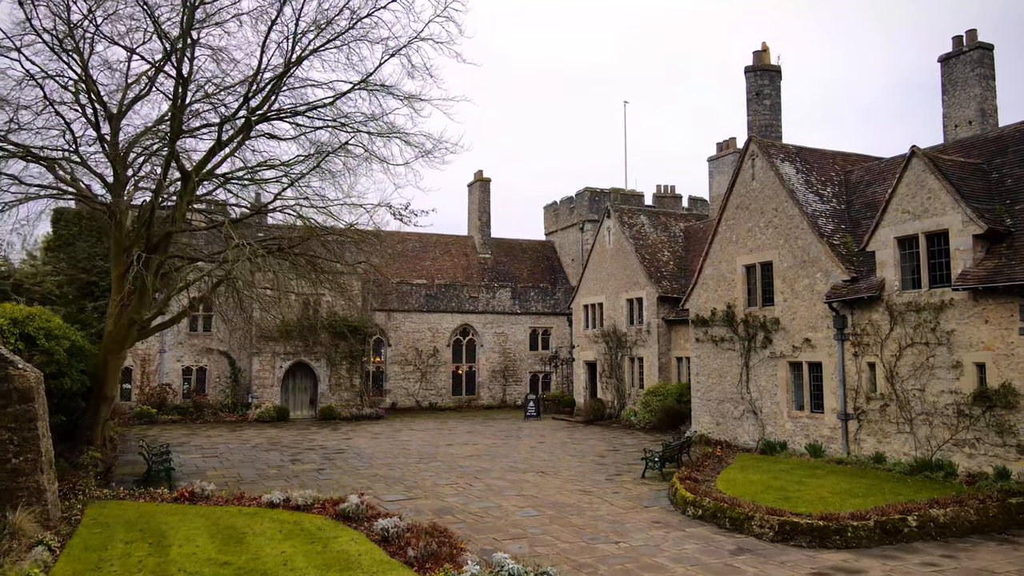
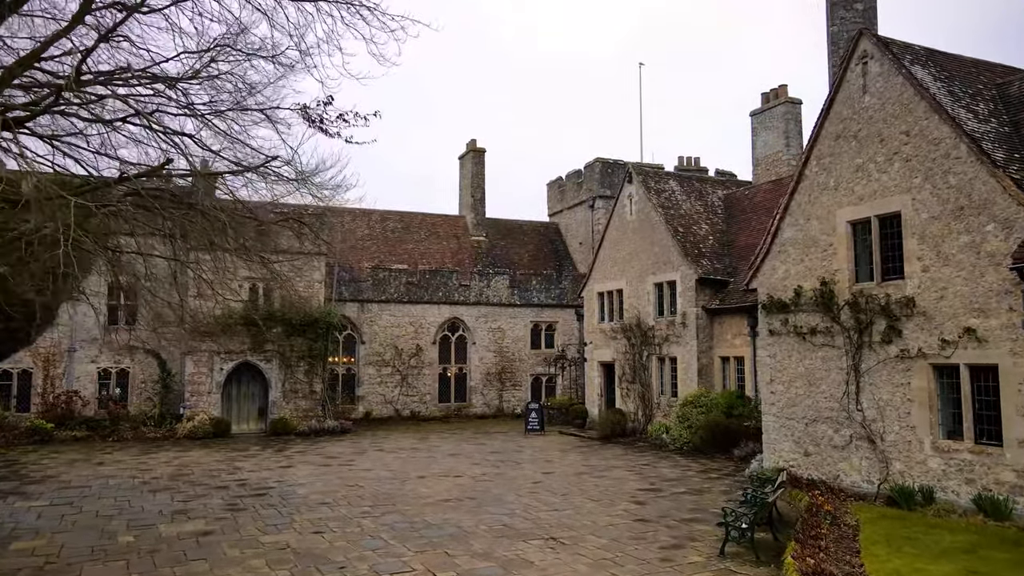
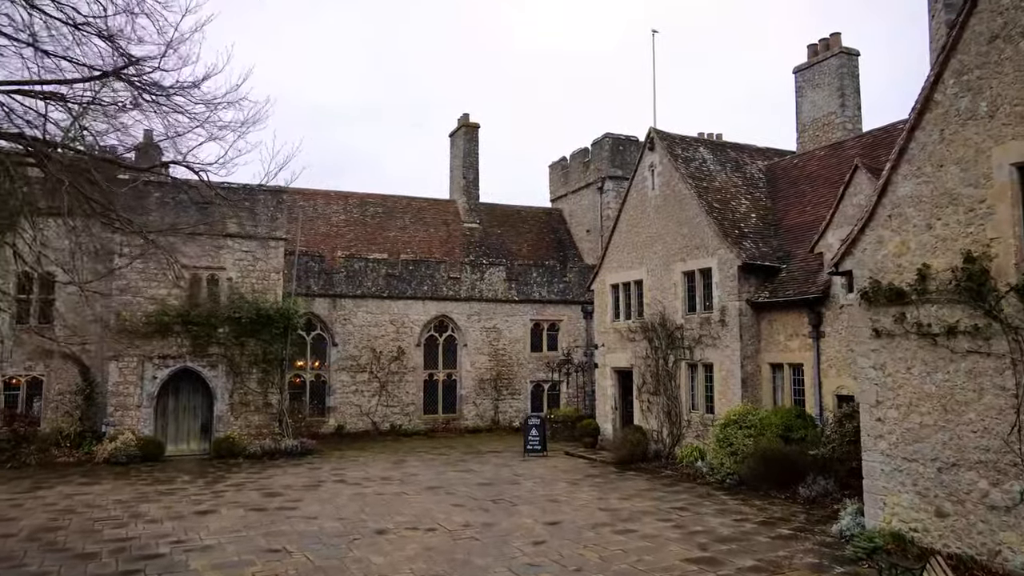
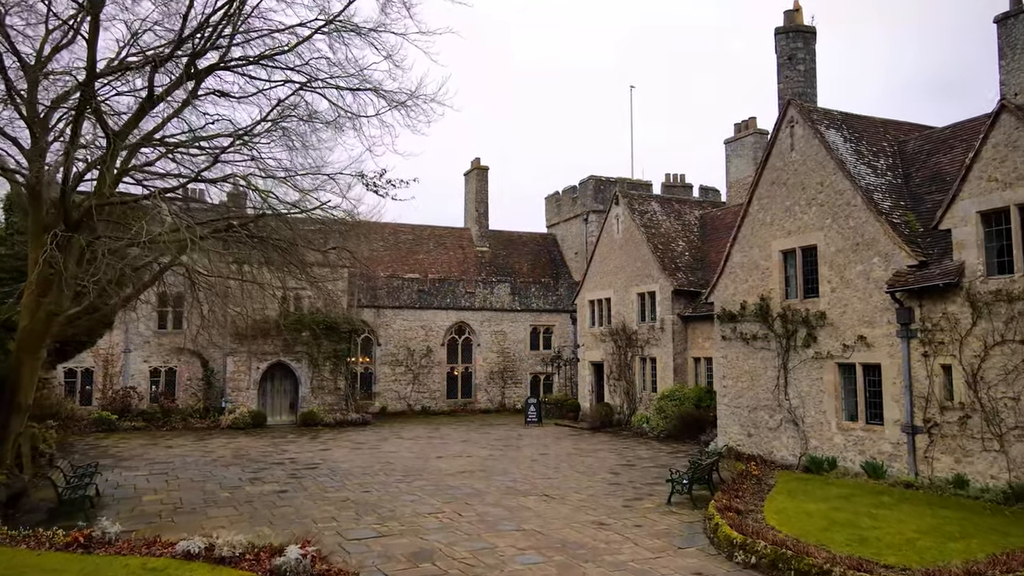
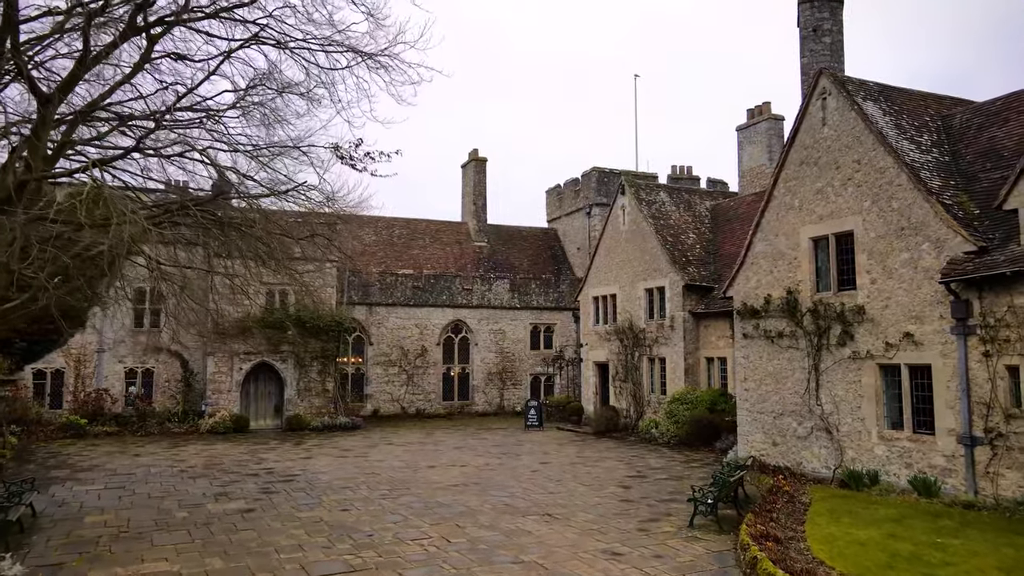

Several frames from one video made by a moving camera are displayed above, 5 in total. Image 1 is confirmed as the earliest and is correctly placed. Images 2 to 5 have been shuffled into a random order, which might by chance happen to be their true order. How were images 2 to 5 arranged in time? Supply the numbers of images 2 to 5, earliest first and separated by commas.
4, 5, 2, 3
